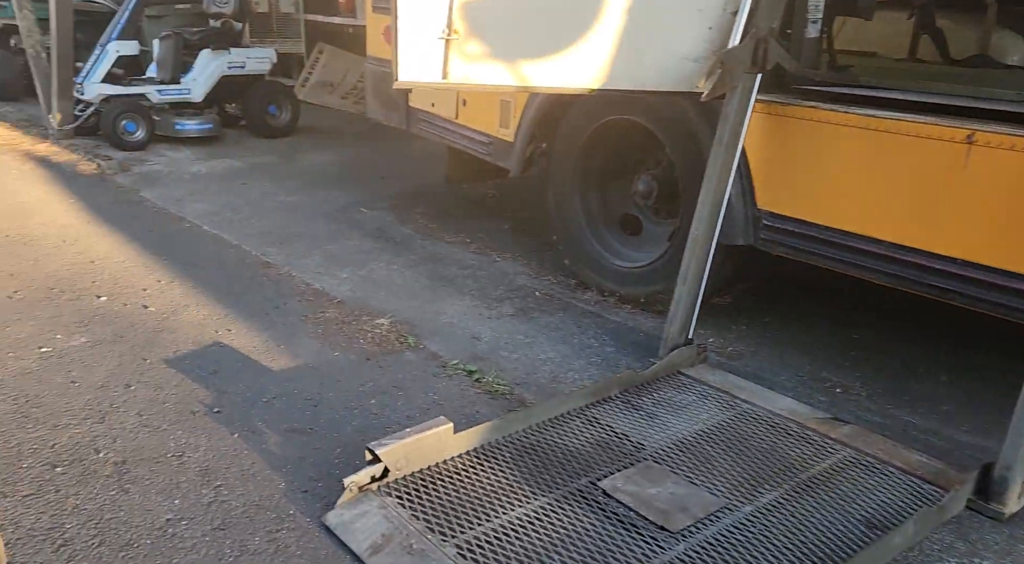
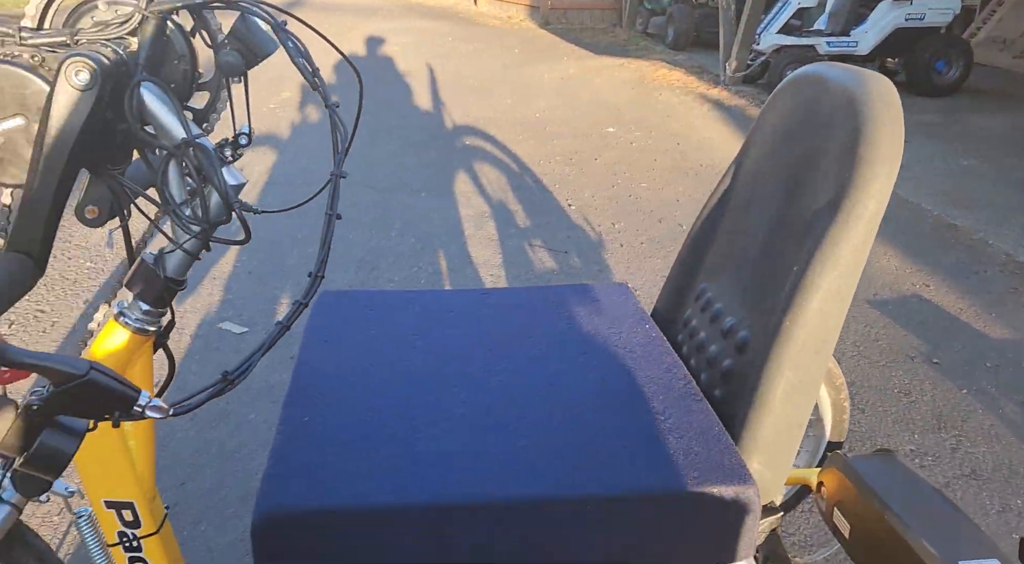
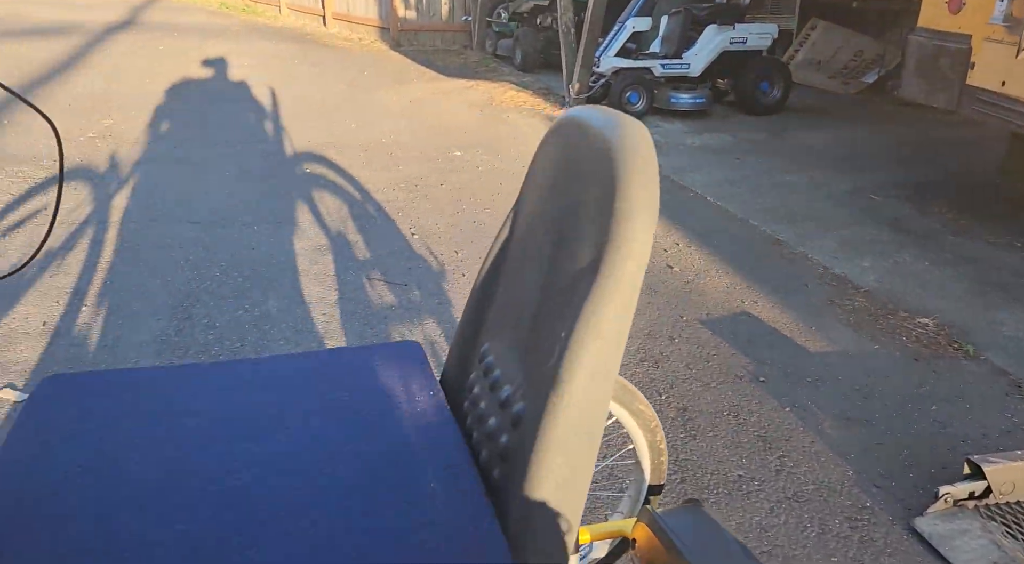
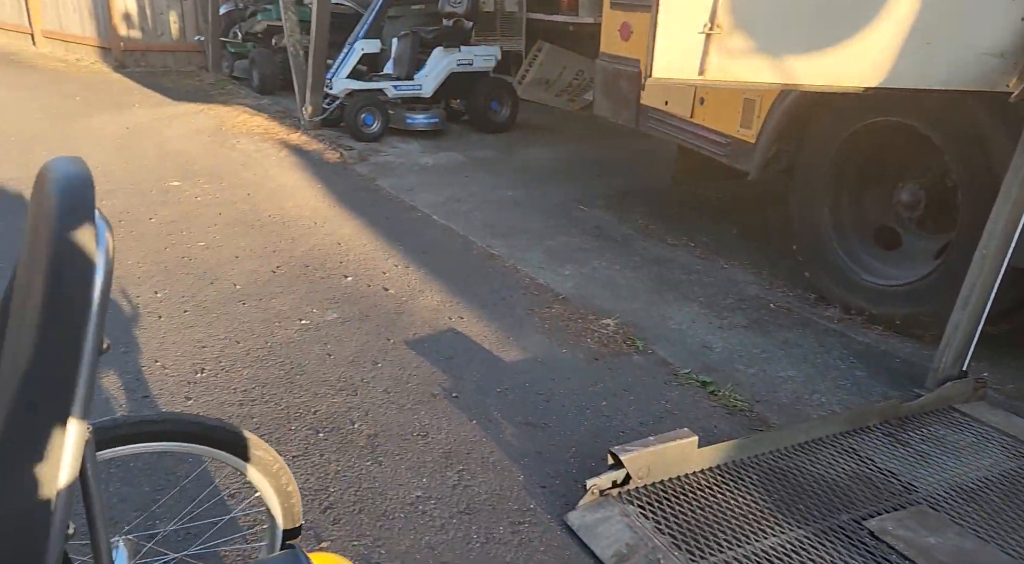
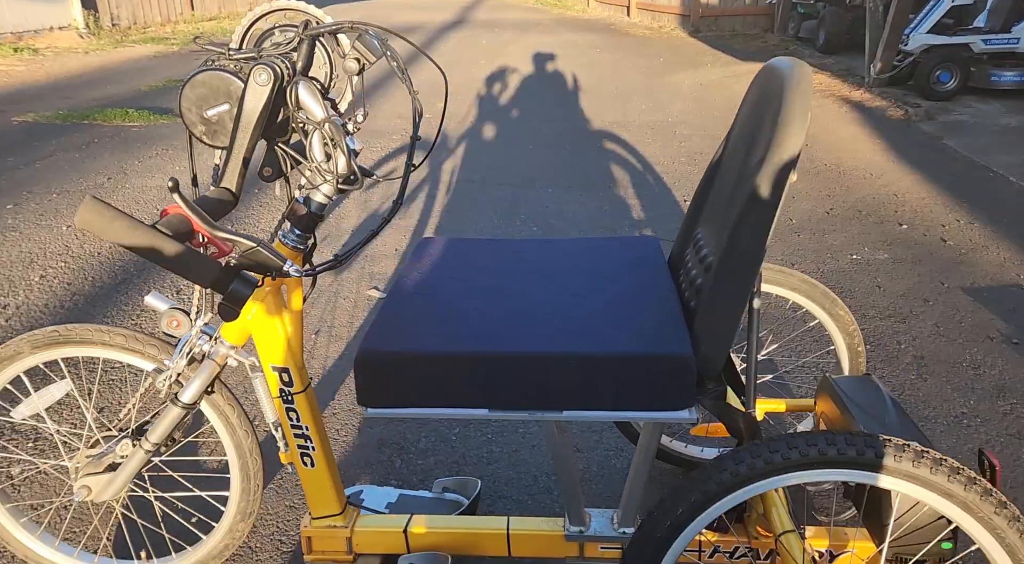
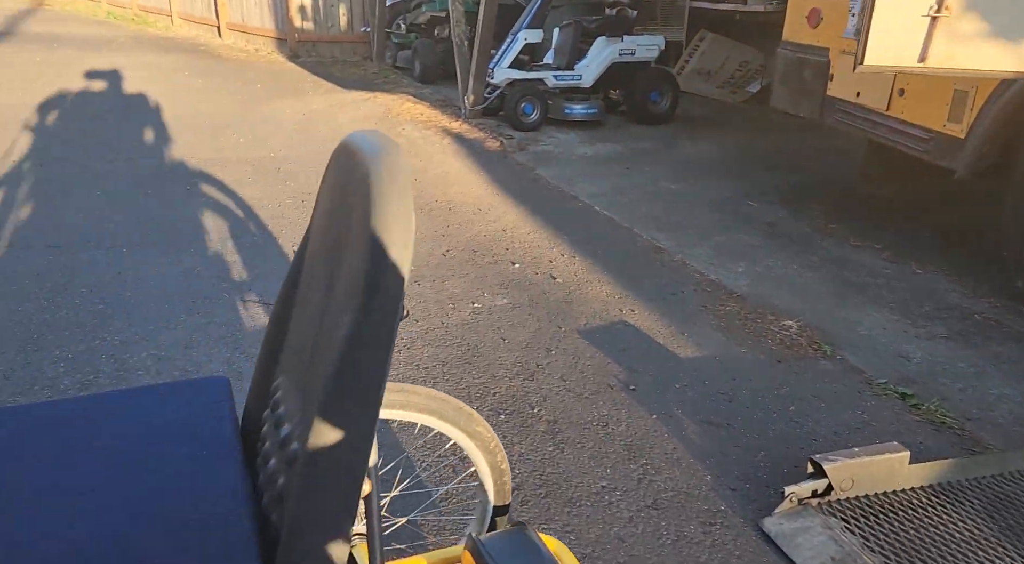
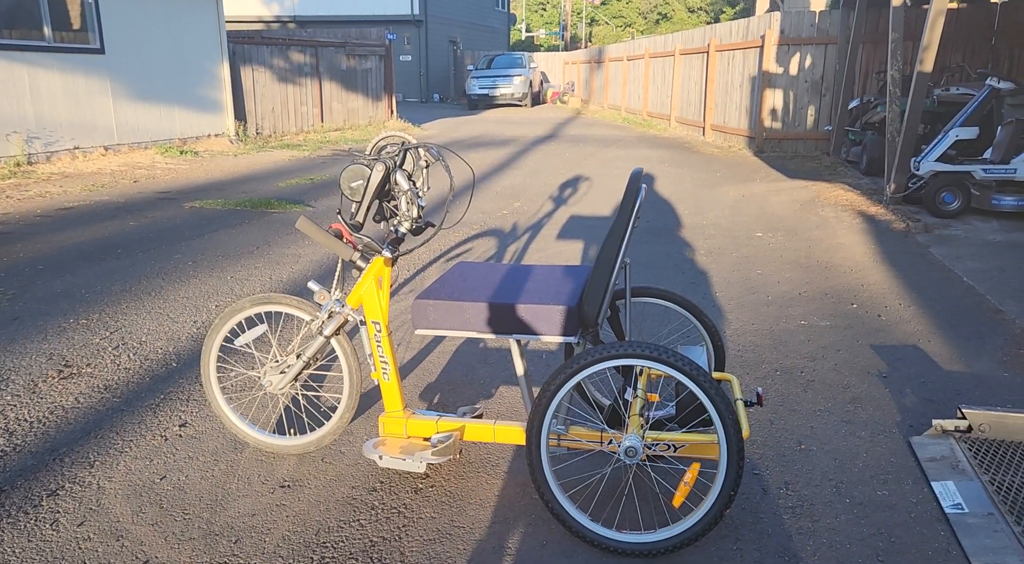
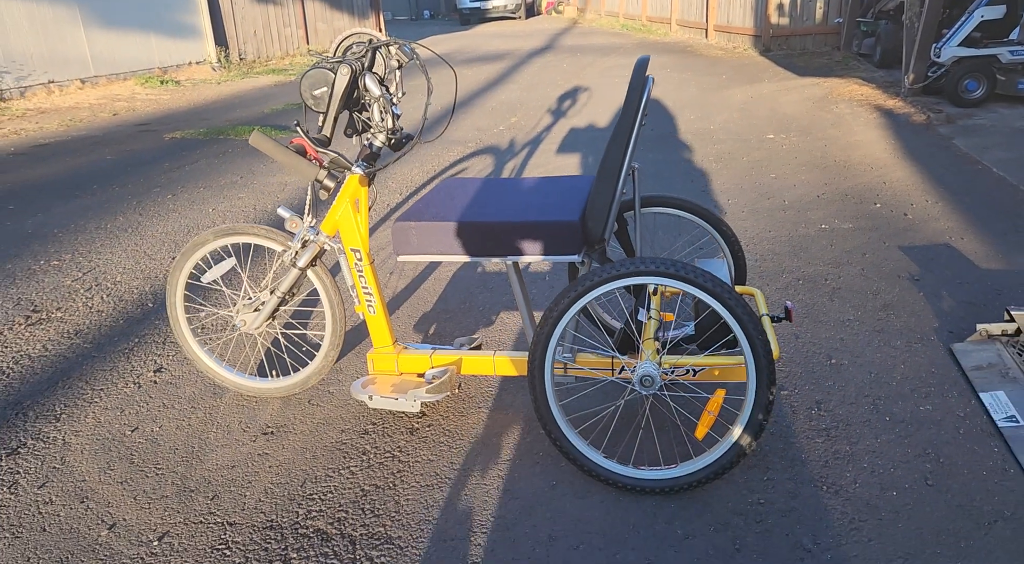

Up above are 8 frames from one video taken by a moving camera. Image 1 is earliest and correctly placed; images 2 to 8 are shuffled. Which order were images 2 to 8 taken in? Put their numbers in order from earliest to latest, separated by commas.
4, 6, 3, 2, 5, 8, 7
